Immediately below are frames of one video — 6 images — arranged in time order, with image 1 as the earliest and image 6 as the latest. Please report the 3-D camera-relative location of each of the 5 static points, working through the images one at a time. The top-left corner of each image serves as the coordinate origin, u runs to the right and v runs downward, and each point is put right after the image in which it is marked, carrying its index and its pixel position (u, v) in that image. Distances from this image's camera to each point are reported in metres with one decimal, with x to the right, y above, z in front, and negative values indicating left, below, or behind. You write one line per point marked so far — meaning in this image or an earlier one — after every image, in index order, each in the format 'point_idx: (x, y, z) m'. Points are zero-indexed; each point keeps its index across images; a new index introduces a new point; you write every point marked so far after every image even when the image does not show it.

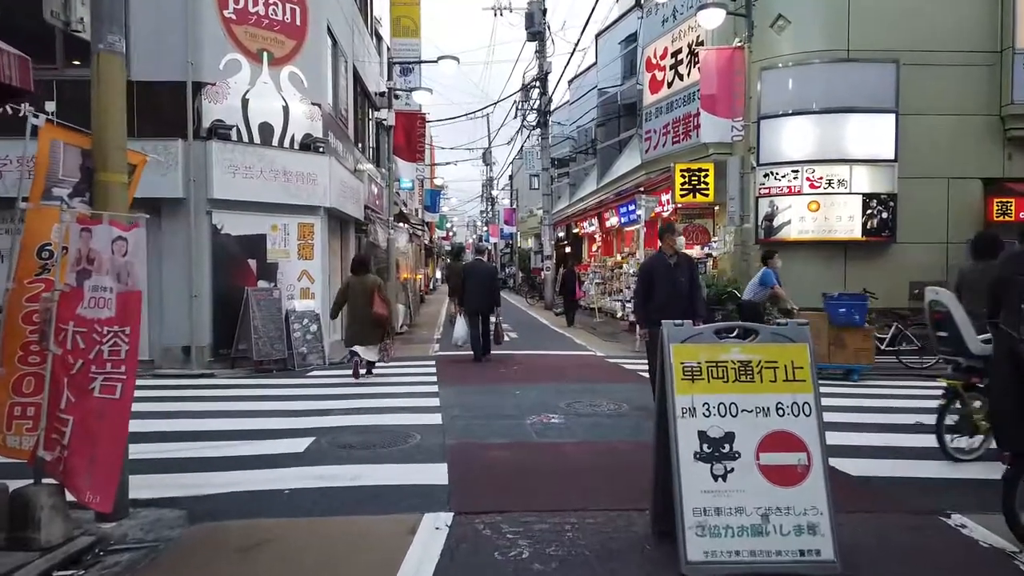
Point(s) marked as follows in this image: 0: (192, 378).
0: (-5.2, -1.5, +12.3) m
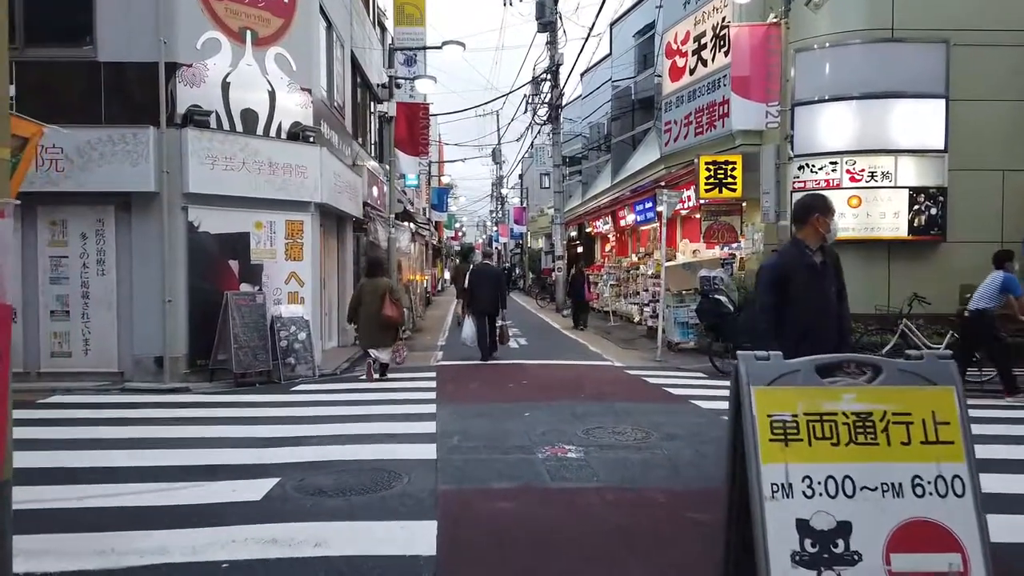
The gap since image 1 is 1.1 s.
0: (-5.1, -1.5, +11.0) m
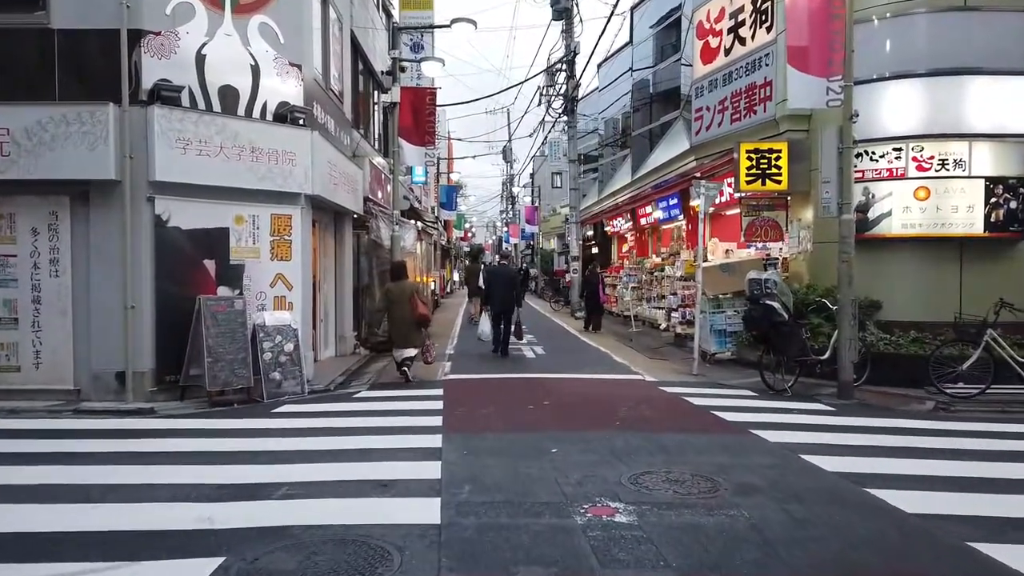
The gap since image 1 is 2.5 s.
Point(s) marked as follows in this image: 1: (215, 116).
0: (-4.8, -1.6, +9.4) m
1: (-4.1, +2.4, +10.4) m
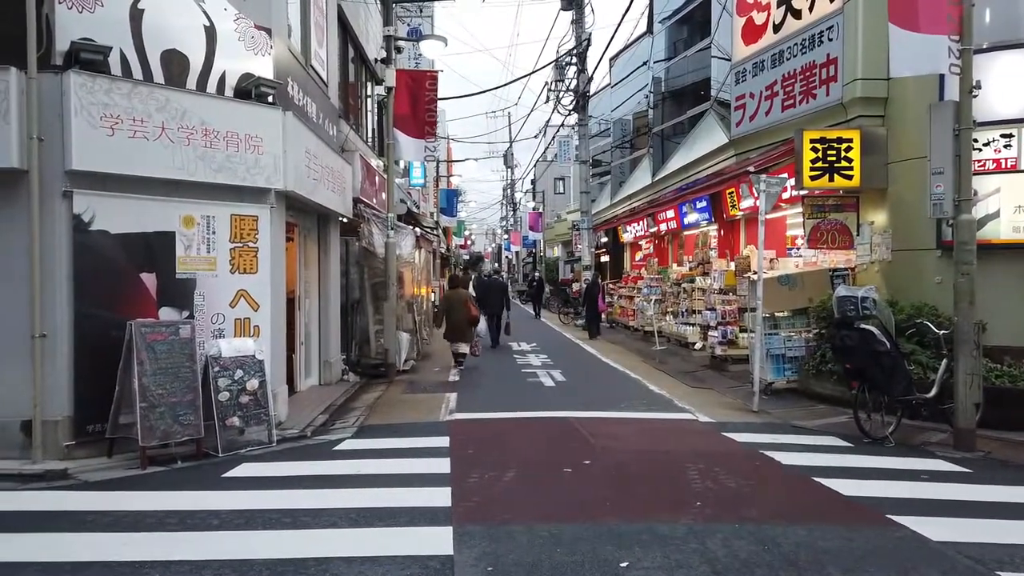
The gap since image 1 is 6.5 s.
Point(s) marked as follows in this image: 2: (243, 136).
0: (-4.5, -1.8, +7.0) m
1: (-3.8, +2.1, +8.1) m
2: (-3.2, +1.8, +8.9) m
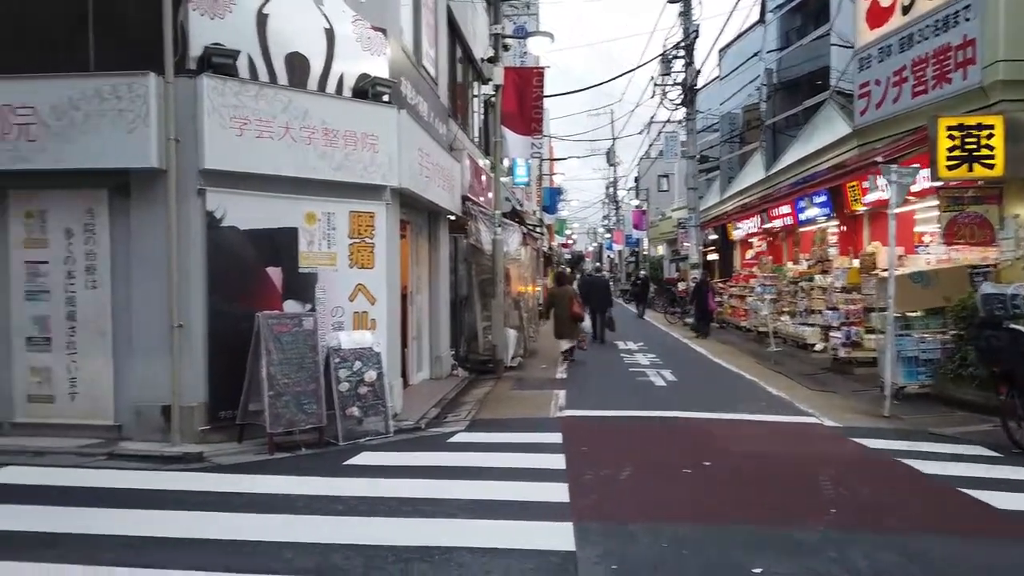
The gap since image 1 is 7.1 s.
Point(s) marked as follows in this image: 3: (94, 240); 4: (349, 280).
0: (-3.4, -1.7, +7.5) m
1: (-2.6, +2.2, +8.4) m
2: (-1.8, +1.9, +9.1) m
3: (-4.5, +0.5, +8.2) m
4: (-2.0, +0.1, +9.1) m
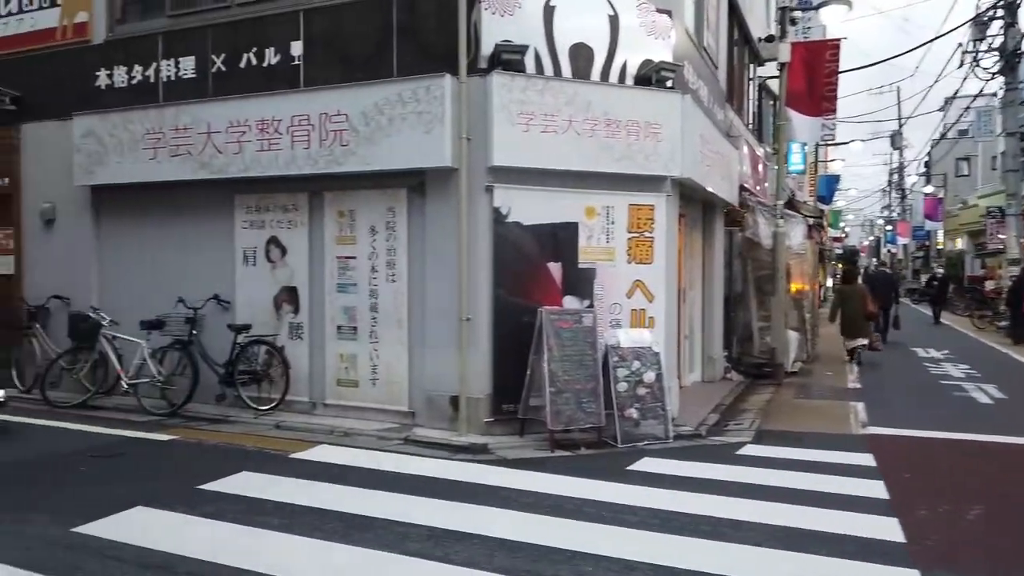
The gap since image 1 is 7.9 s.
0: (-0.6, -1.7, +7.7) m
1: (+0.6, +2.3, +8.3) m
2: (+1.5, +1.9, +8.7) m
3: (-1.4, +0.6, +8.7) m
4: (+1.3, +0.1, +8.8) m
